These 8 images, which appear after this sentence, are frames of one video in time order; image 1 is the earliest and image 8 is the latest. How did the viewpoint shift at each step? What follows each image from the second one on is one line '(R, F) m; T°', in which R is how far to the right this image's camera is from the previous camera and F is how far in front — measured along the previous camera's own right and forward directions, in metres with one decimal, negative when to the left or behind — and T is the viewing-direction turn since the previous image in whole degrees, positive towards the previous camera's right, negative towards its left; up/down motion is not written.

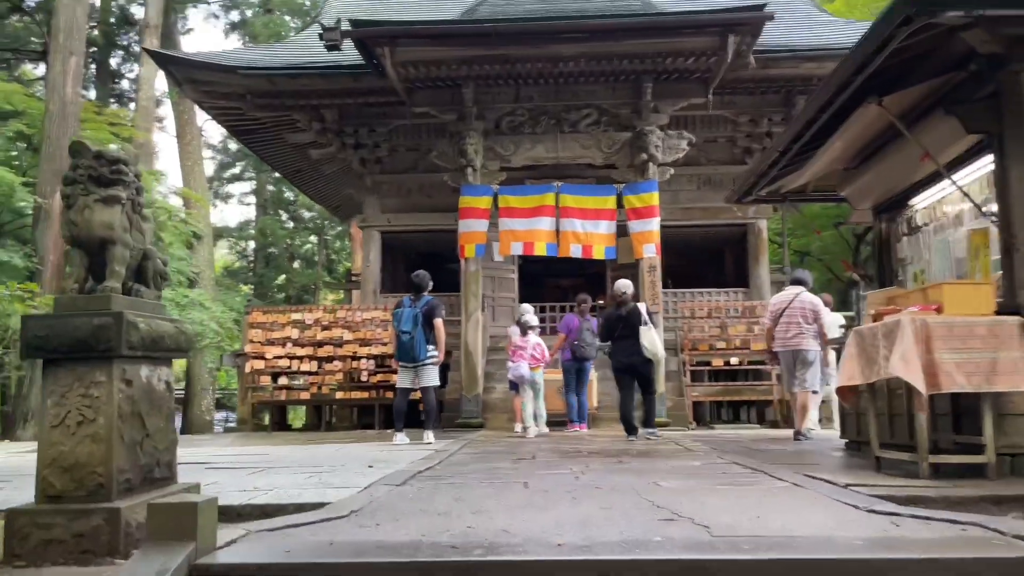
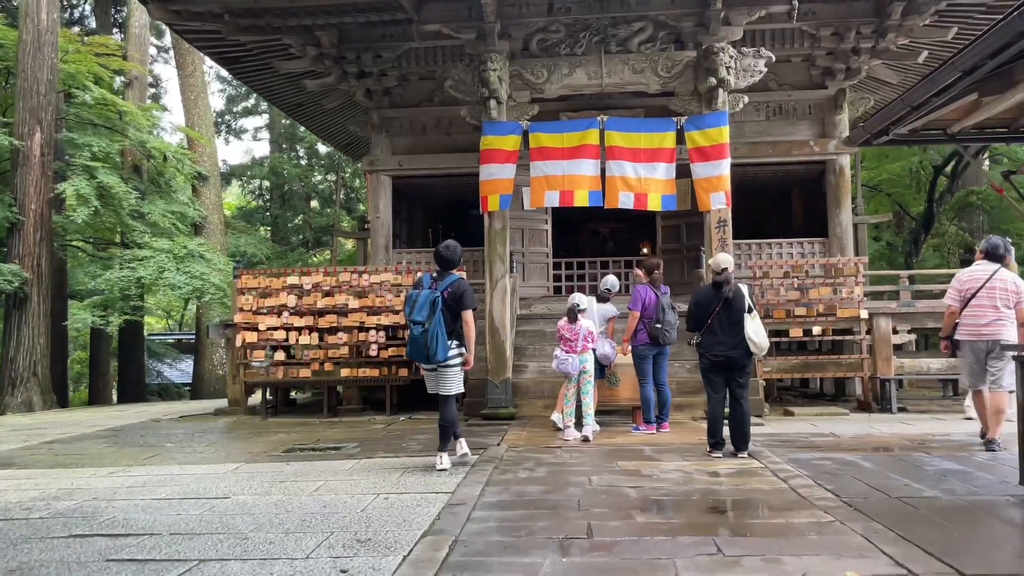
(-0.1, +1.7) m; -2°
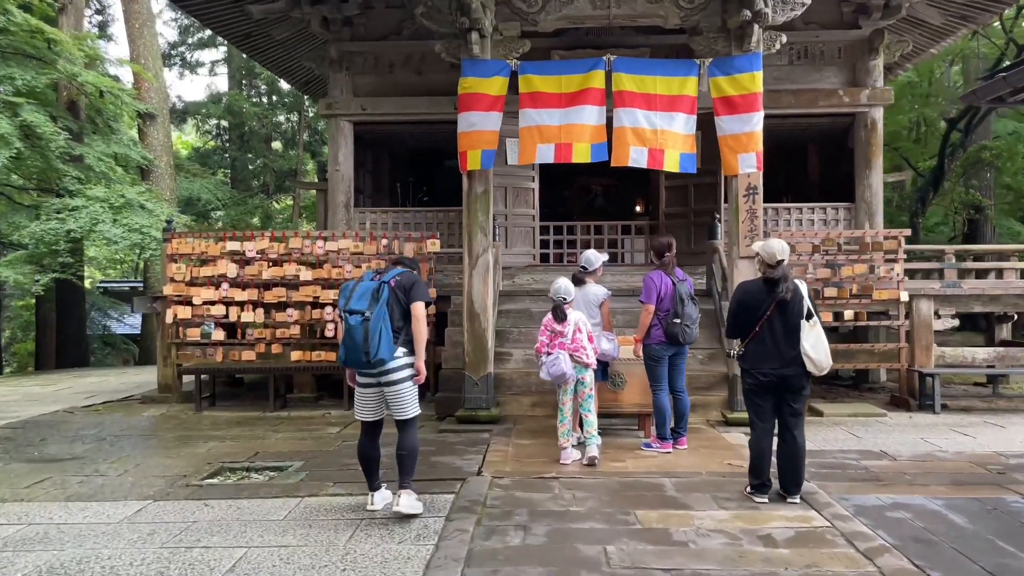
(-0.1, +1.3) m; +2°
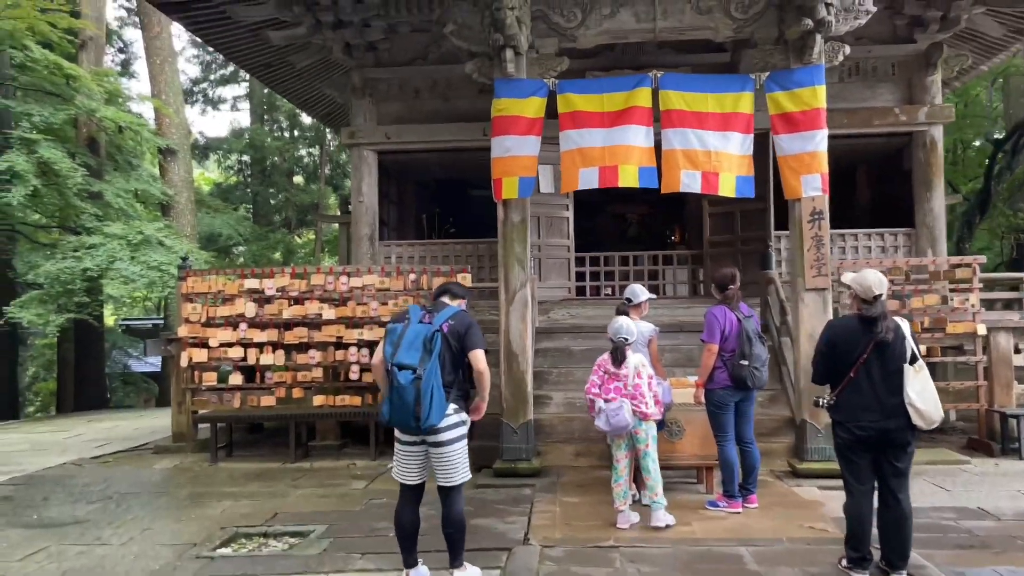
(-0.1, +0.5) m; -1°
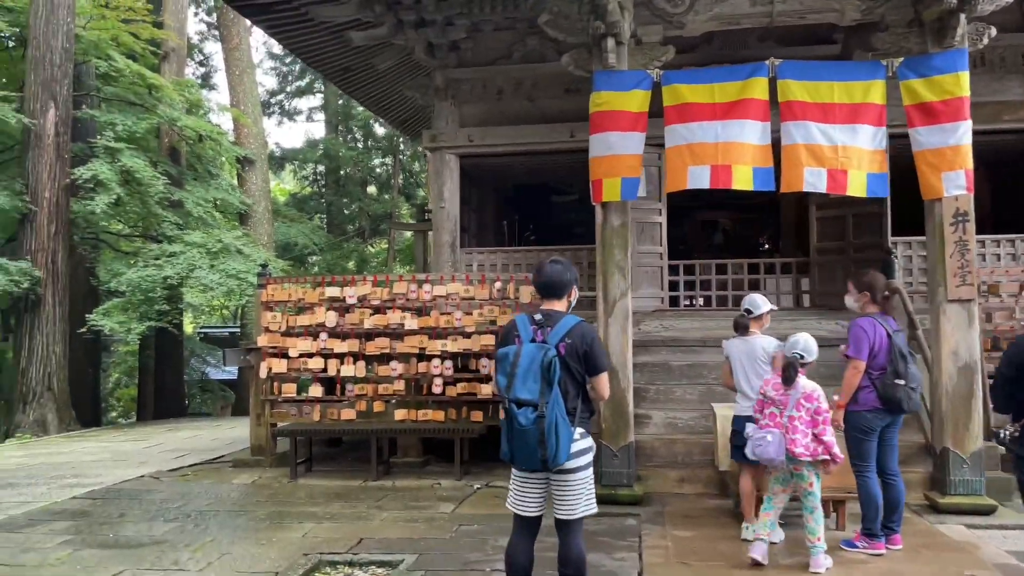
(-0.2, +0.4) m; -5°
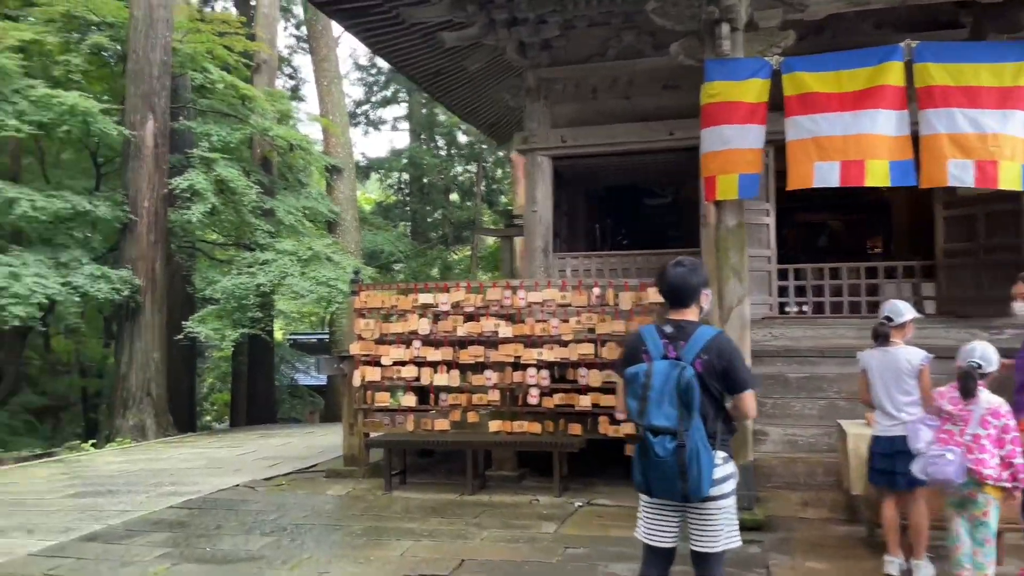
(-0.2, +0.3) m; -6°
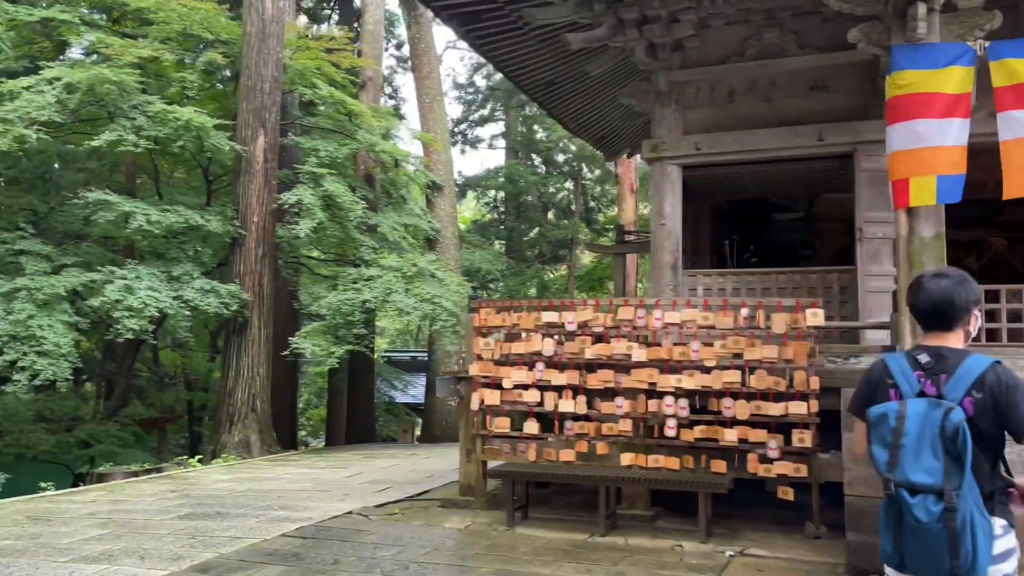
(-0.3, +0.5) m; -6°
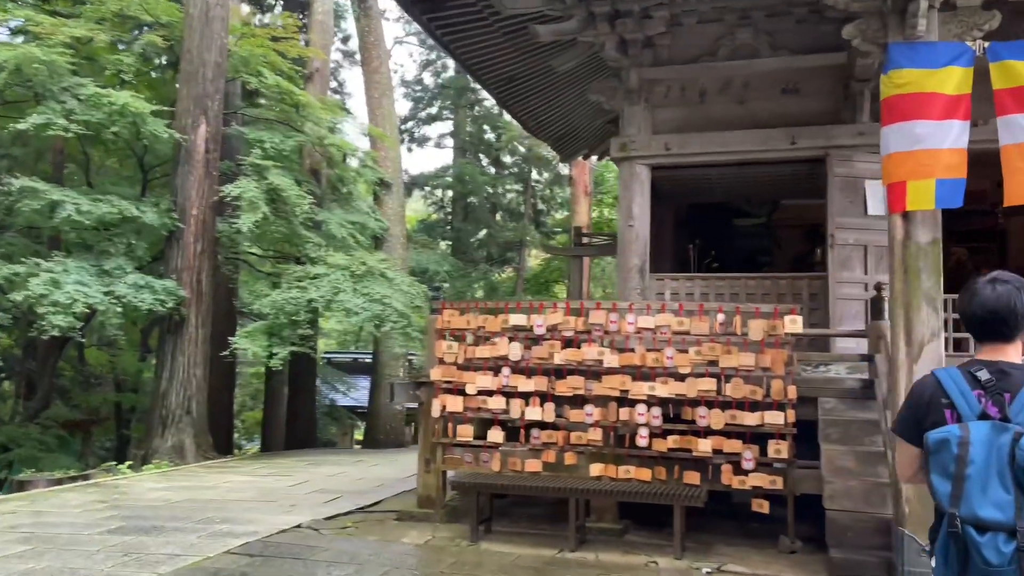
(-0.2, +0.3) m; +4°
